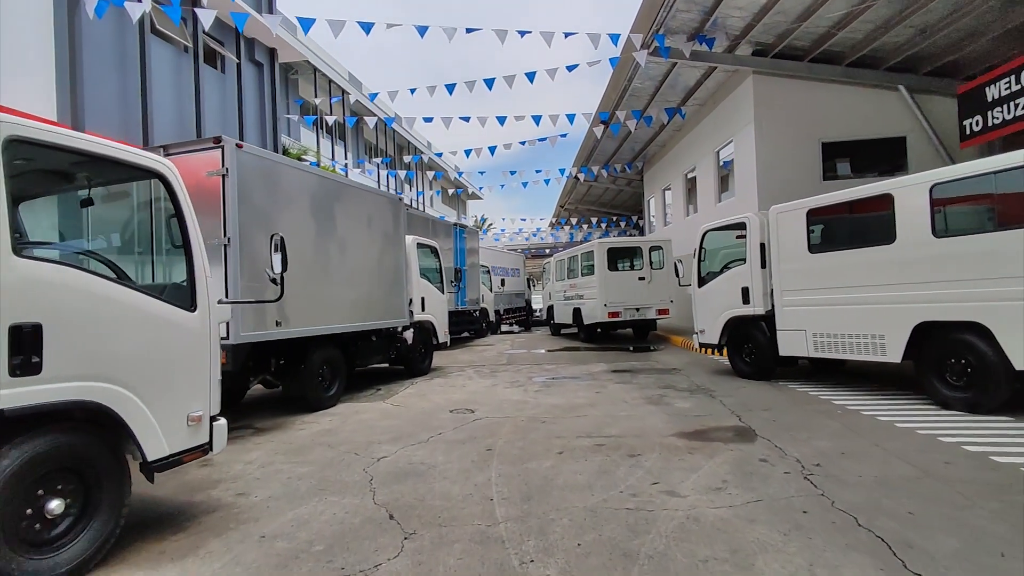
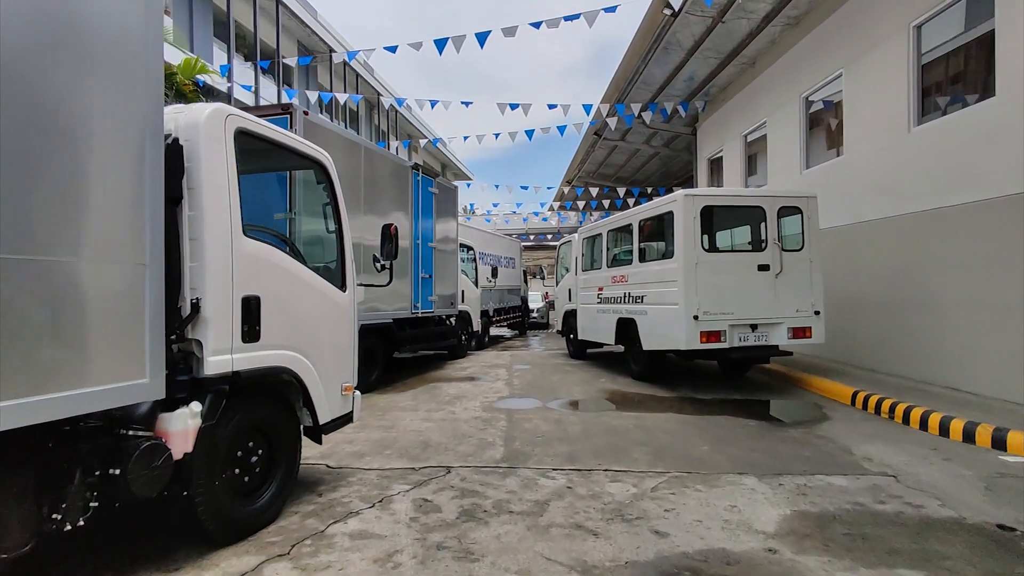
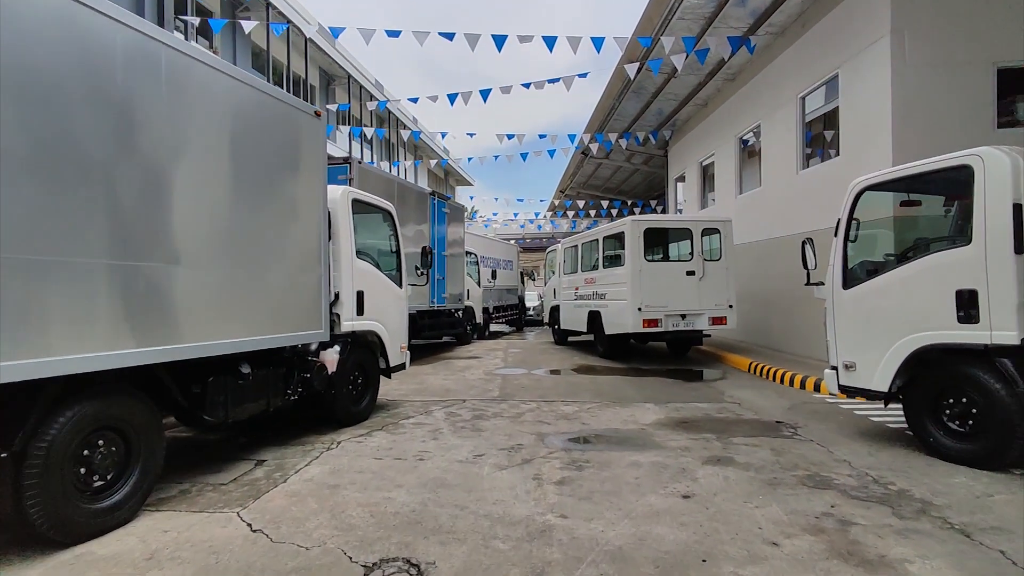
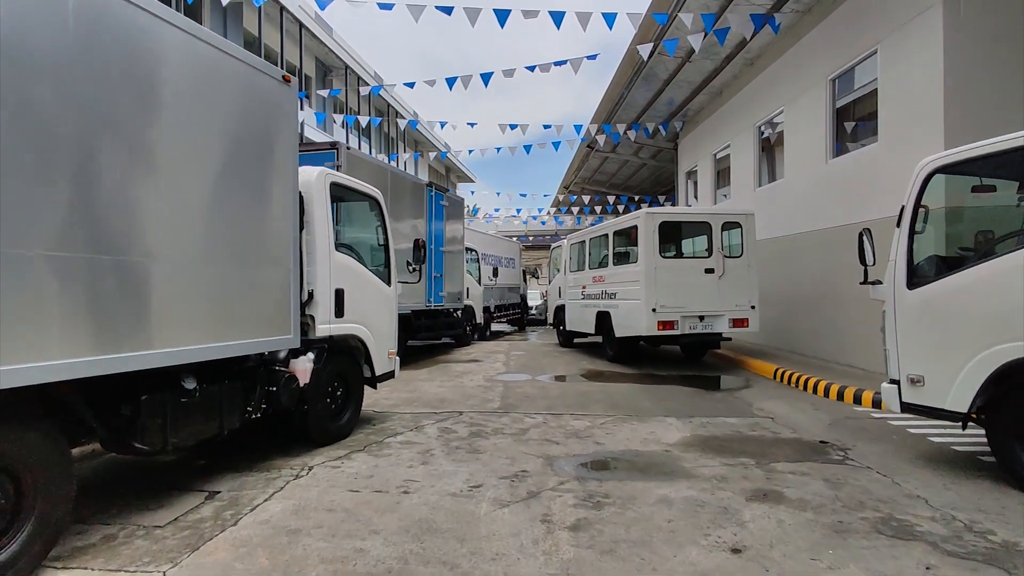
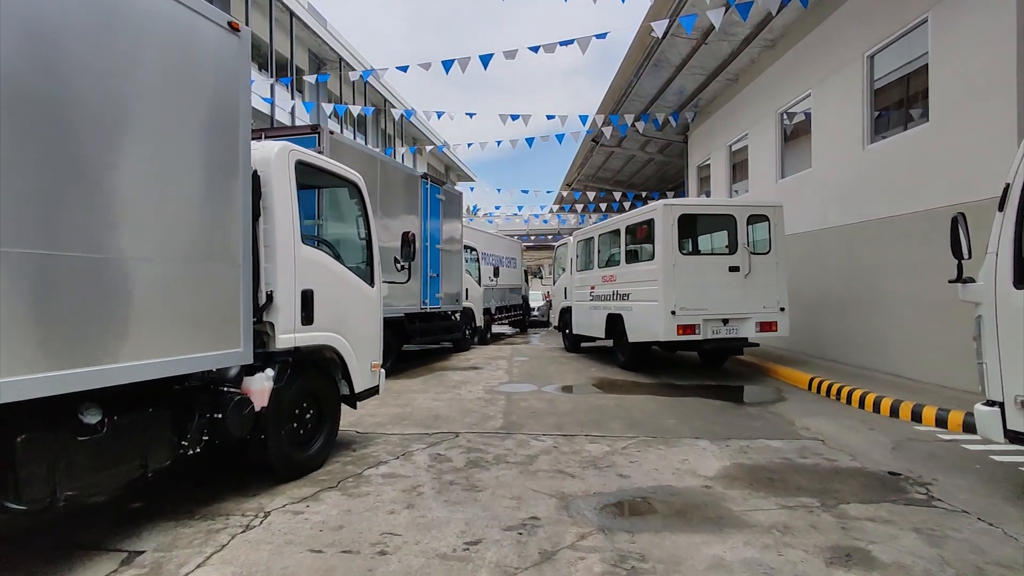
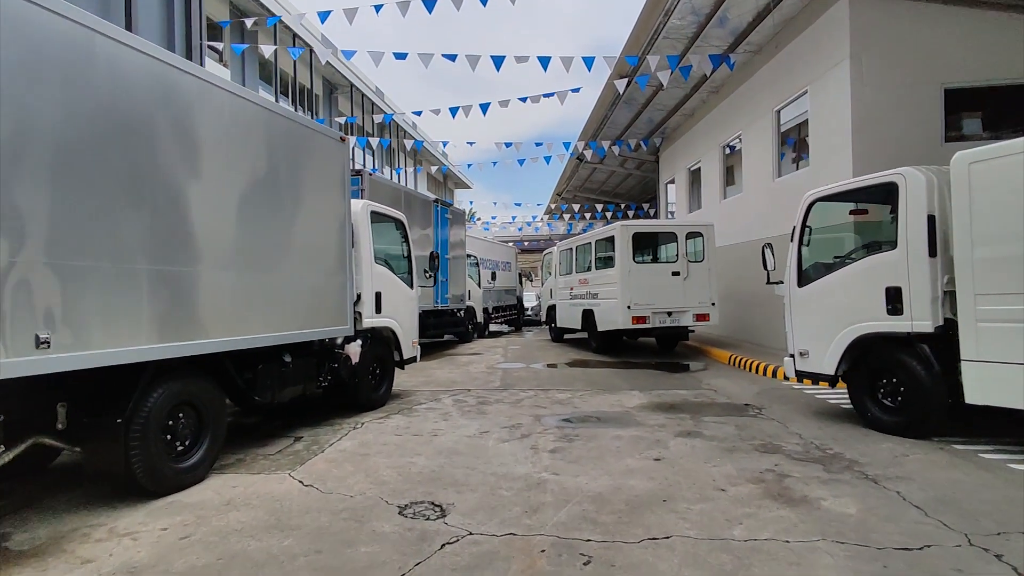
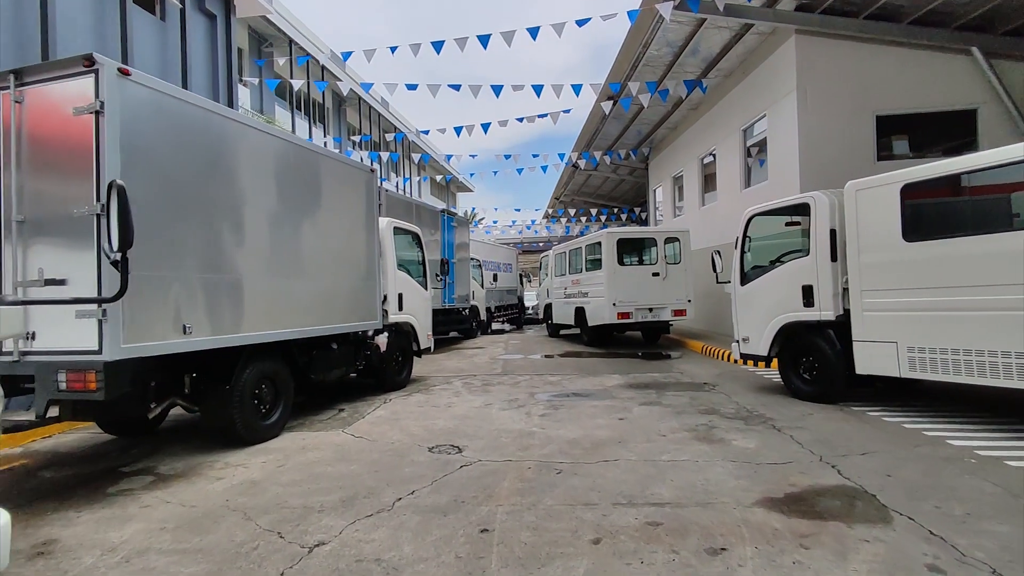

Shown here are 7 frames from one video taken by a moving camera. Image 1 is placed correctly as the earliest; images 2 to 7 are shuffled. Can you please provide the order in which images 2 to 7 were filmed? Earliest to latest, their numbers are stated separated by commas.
7, 6, 3, 4, 5, 2
